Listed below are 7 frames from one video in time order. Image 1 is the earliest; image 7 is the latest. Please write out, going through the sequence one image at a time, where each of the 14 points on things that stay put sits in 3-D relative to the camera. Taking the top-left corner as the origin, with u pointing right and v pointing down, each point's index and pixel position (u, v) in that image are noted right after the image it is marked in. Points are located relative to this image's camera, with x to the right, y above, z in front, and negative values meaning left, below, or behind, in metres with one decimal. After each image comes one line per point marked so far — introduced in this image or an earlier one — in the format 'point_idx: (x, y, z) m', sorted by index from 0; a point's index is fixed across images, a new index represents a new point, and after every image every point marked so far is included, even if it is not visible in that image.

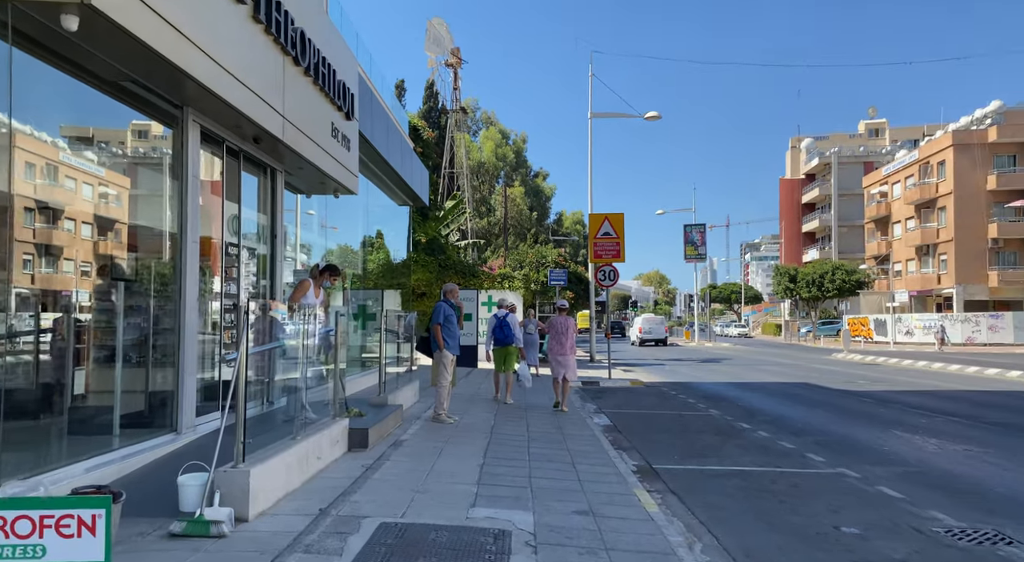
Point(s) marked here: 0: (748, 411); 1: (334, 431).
0: (+3.9, -2.1, +12.7) m
1: (-1.5, -1.3, +6.5) m
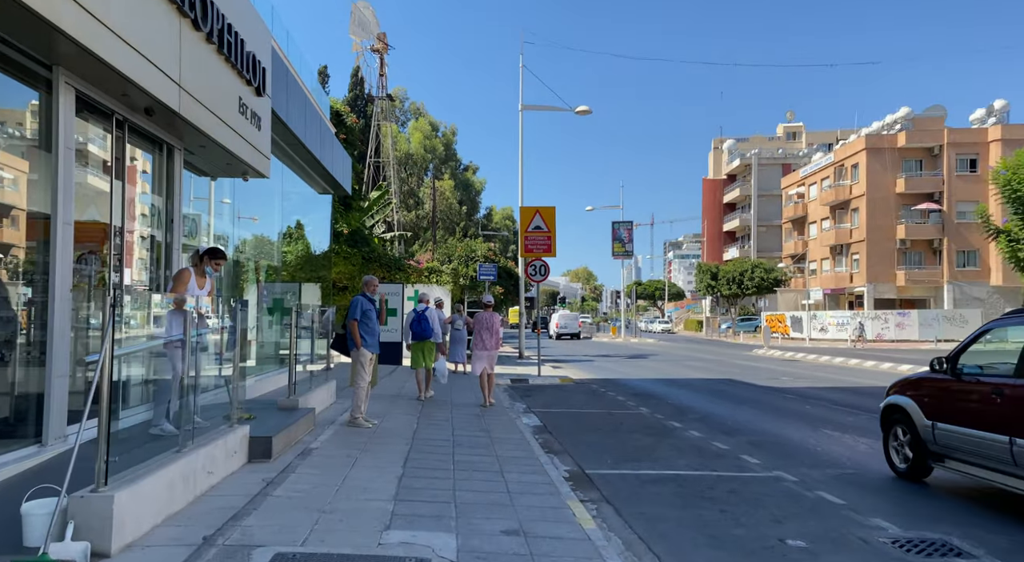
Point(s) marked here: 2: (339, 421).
0: (+2.7, -2.1, +12.5) m
1: (-2.1, -1.2, +5.8) m
2: (-2.0, -1.6, +8.7) m
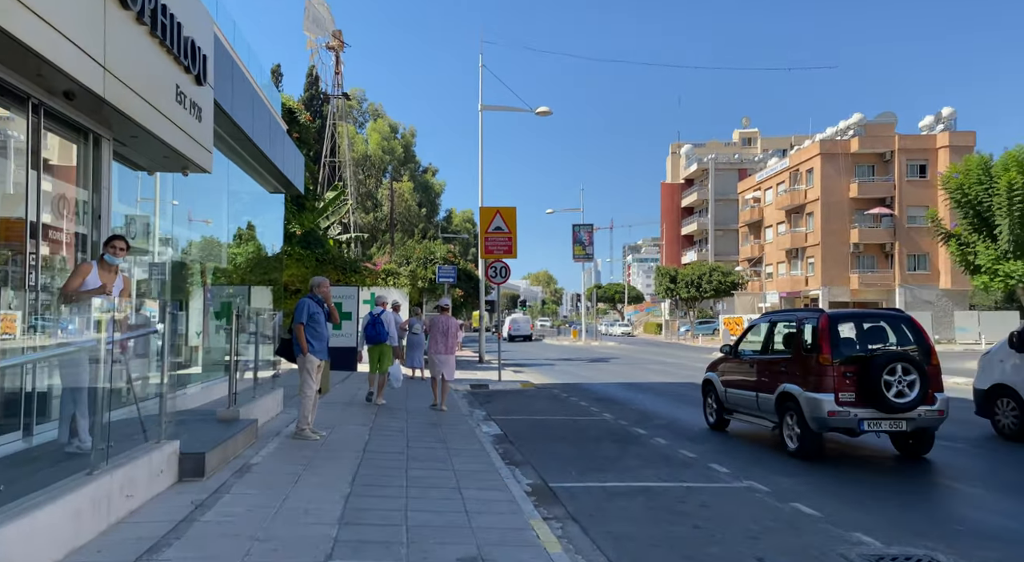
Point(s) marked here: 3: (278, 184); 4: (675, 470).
0: (+2.0, -2.1, +12.1) m
1: (-2.4, -1.2, +5.2) m
2: (-2.4, -1.6, +8.1) m
3: (-5.5, +2.3, +18.3) m
4: (+1.6, -1.9, +7.6) m
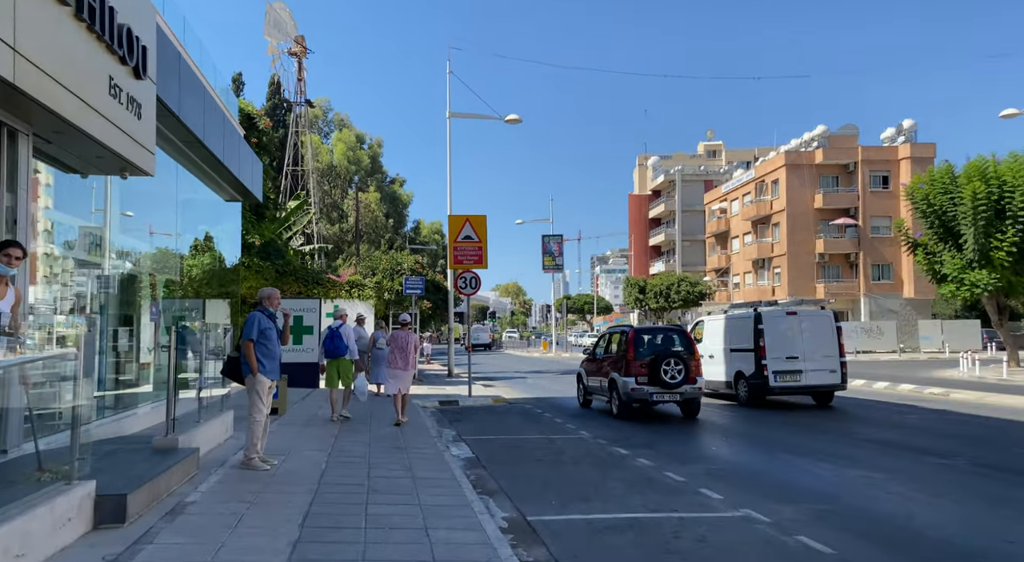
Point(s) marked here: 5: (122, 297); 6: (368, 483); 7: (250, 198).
0: (+1.6, -2.2, +11.5) m
1: (-2.5, -1.3, +4.4) m
2: (-2.7, -1.7, +7.3) m
3: (-6.2, +2.0, +17.4) m
4: (+1.4, -1.9, +7.0) m
5: (-5.4, -0.2, +10.8) m
6: (-1.3, -1.8, +6.9) m
7: (-6.2, +2.0, +18.4) m
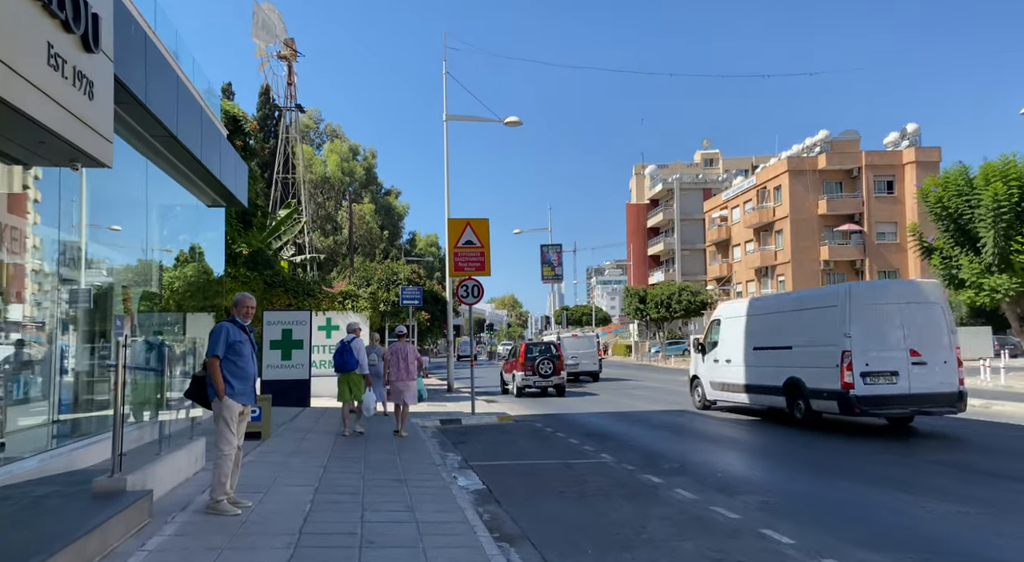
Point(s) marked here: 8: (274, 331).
0: (+1.8, -2.3, +10.2) m
1: (-2.3, -1.2, +3.1) m
2: (-2.5, -1.7, +6.0) m
3: (-6.1, +1.8, +16.2) m
4: (+1.6, -1.9, +5.7) m
5: (-5.2, -0.4, +9.6) m
6: (-1.1, -1.8, +5.7) m
7: (-6.1, +1.7, +17.1) m
8: (-4.8, -1.0, +15.8) m
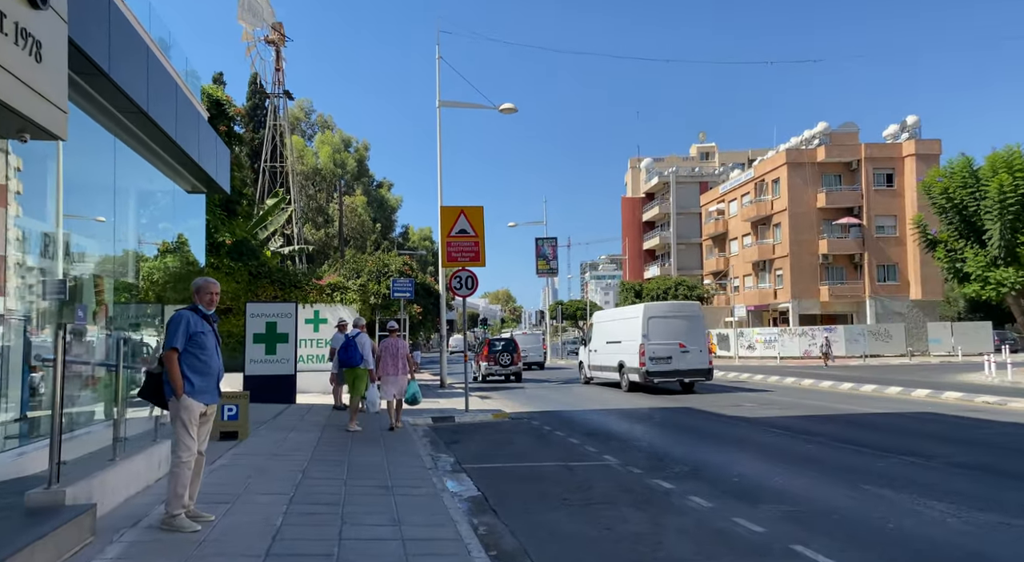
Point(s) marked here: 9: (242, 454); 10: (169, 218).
0: (+1.7, -2.2, +9.5) m
1: (-2.3, -1.1, +2.4) m
2: (-2.5, -1.6, +5.3) m
3: (-6.2, +2.0, +15.4) m
4: (+1.5, -1.8, +5.0) m
5: (-5.2, -0.2, +8.8) m
6: (-1.1, -1.7, +4.9) m
7: (-6.2, +1.9, +16.3) m
8: (-4.9, -0.8, +15.0) m
9: (-3.1, -1.9, +8.7) m
10: (-6.2, +1.2, +14.0) m
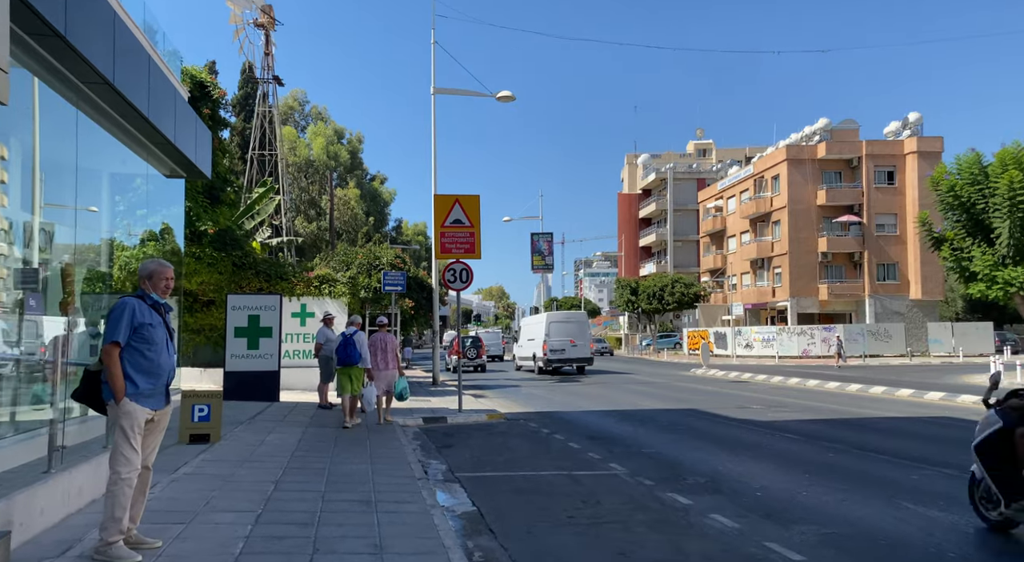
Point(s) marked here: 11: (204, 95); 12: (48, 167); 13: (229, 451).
0: (+1.7, -2.1, +8.7) m
1: (-2.3, -1.1, +1.5) m
2: (-2.5, -1.5, +4.4) m
3: (-6.3, +2.2, +14.5) m
4: (+1.6, -1.8, +4.2) m
5: (-5.3, -0.1, +7.9) m
6: (-1.1, -1.6, +4.1) m
7: (-6.2, +2.1, +15.4) m
8: (-5.0, -0.7, +14.1) m
9: (-3.1, -1.8, +7.8) m
10: (-6.3, +1.4, +13.1) m
11: (-7.5, +4.5, +19.2) m
12: (-5.3, +1.3, +8.8) m
13: (-3.1, -1.9, +8.5) m
